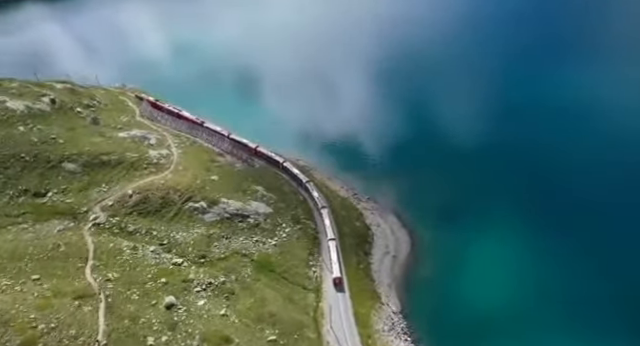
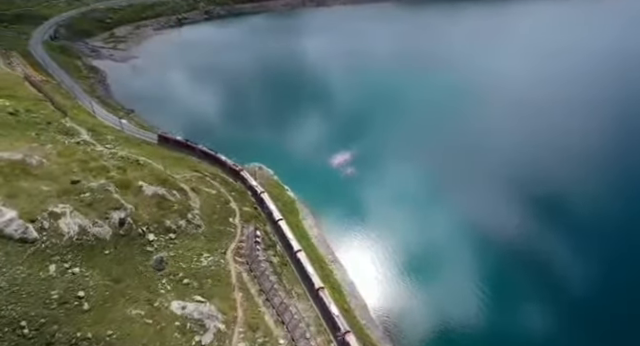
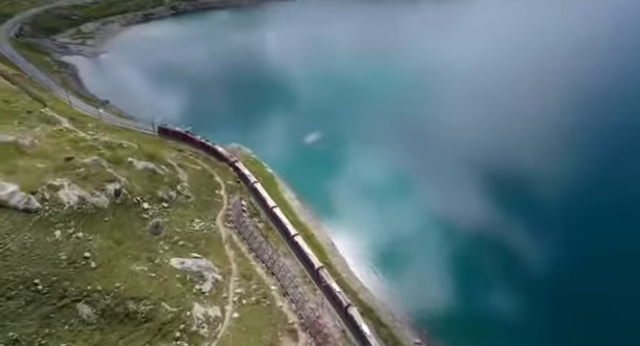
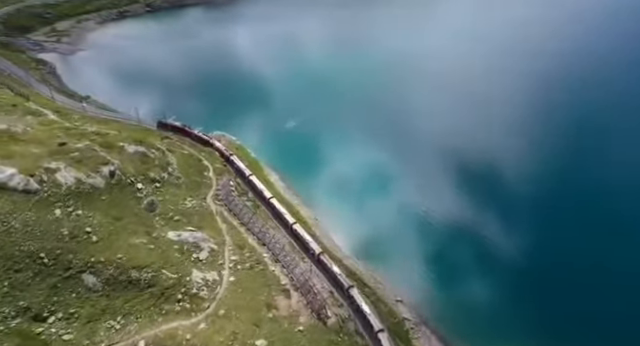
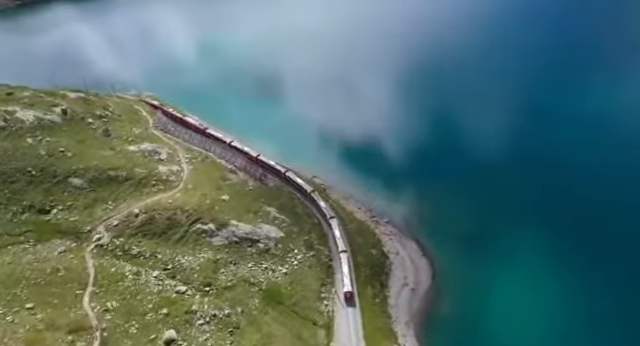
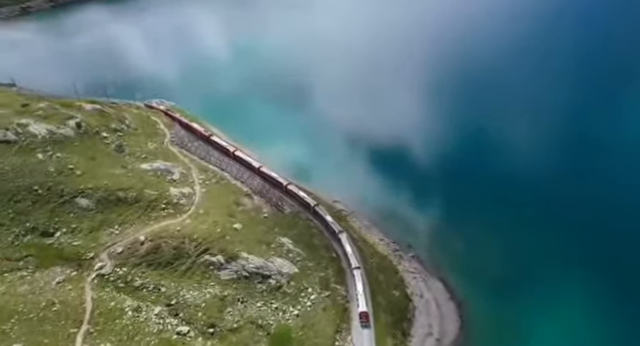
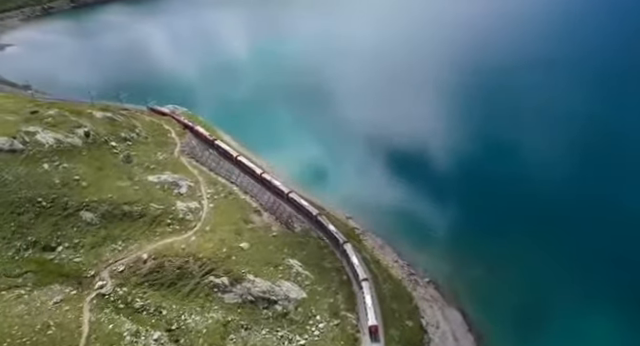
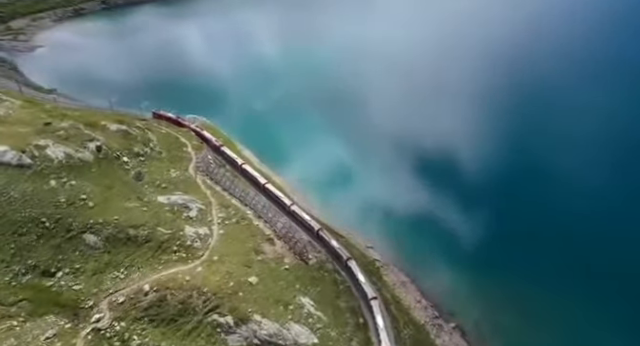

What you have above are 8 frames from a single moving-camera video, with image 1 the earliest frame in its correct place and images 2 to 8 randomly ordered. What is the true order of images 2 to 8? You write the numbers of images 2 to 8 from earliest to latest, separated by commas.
5, 6, 7, 8, 4, 3, 2
